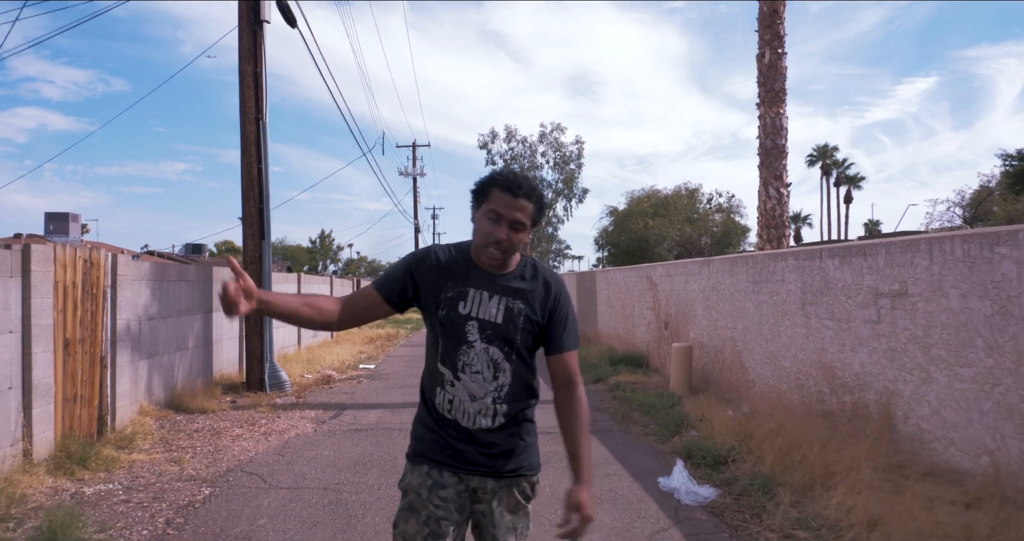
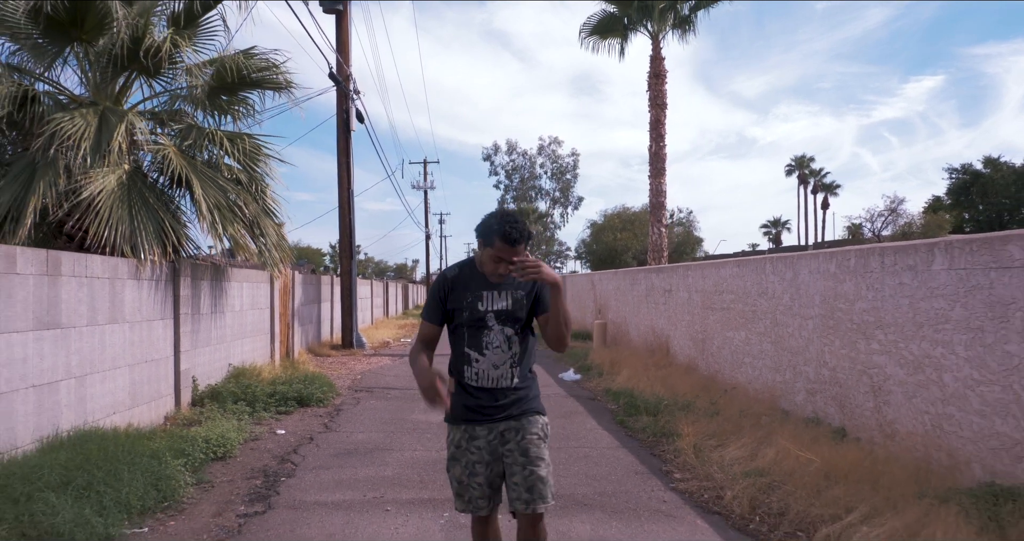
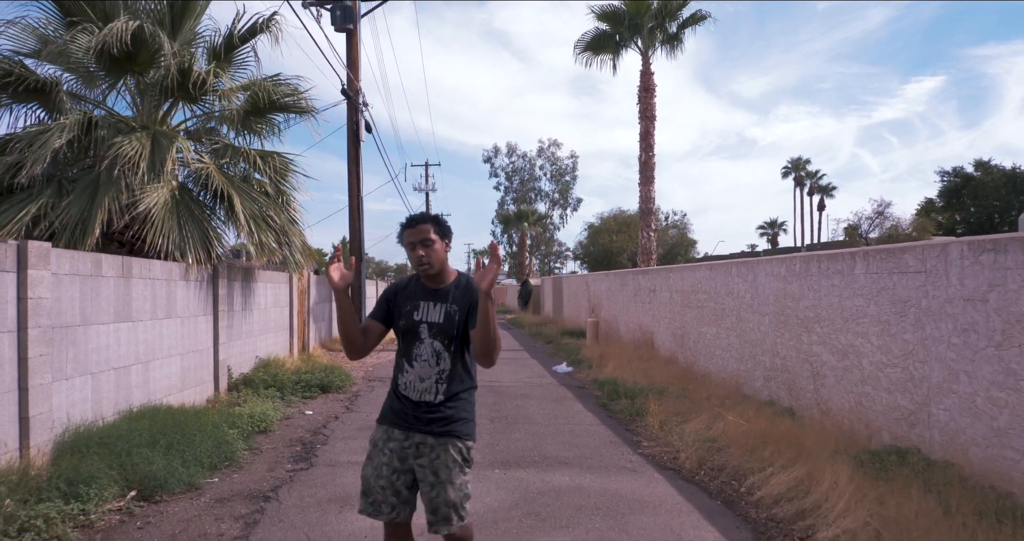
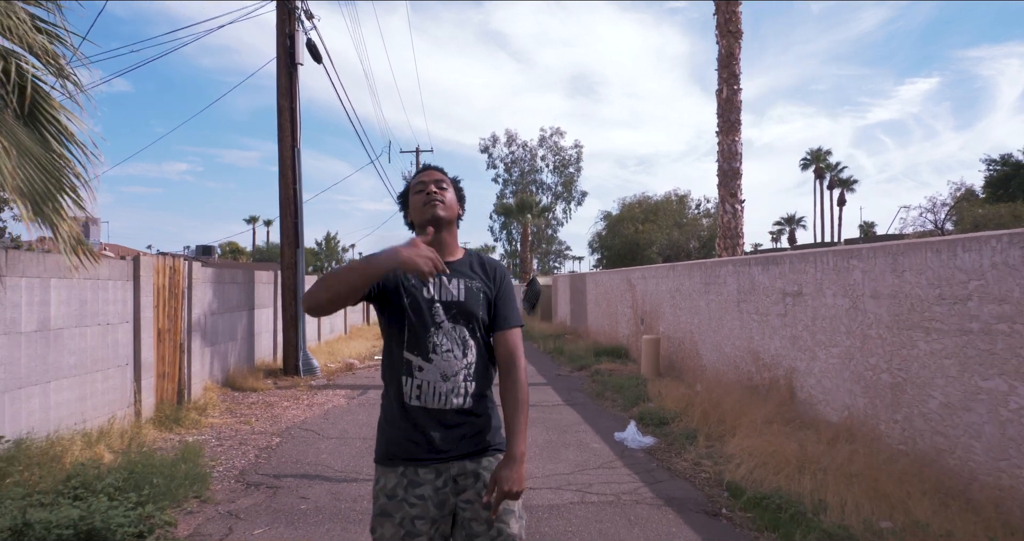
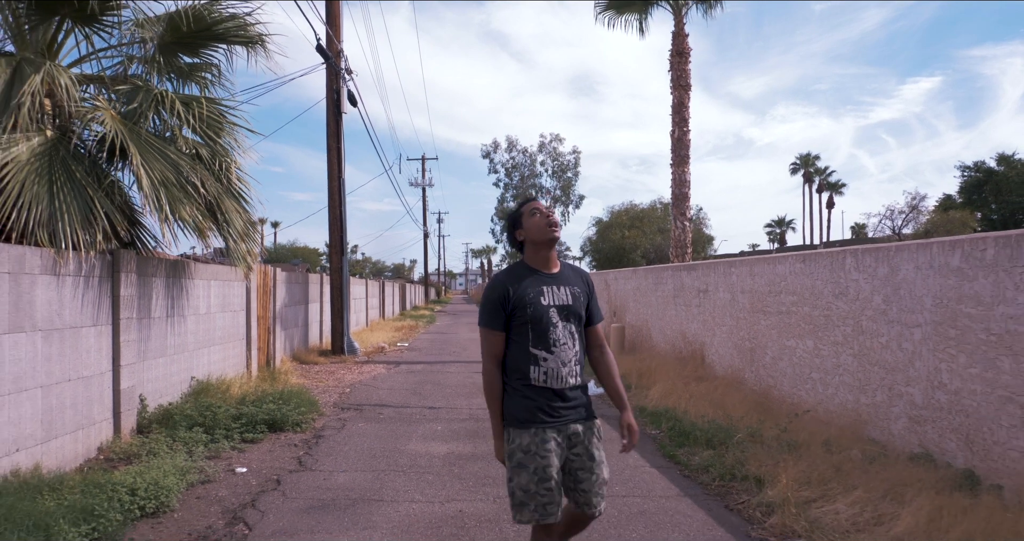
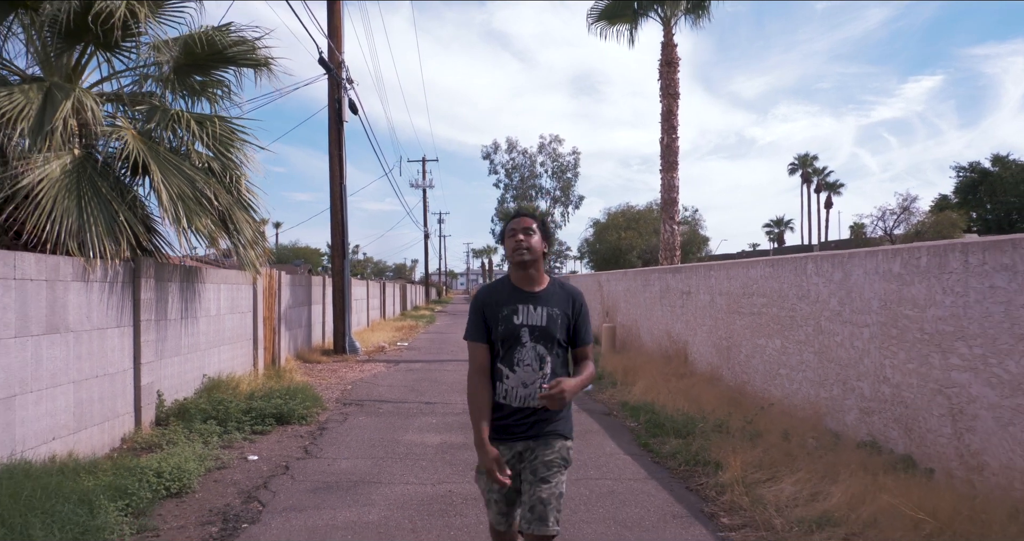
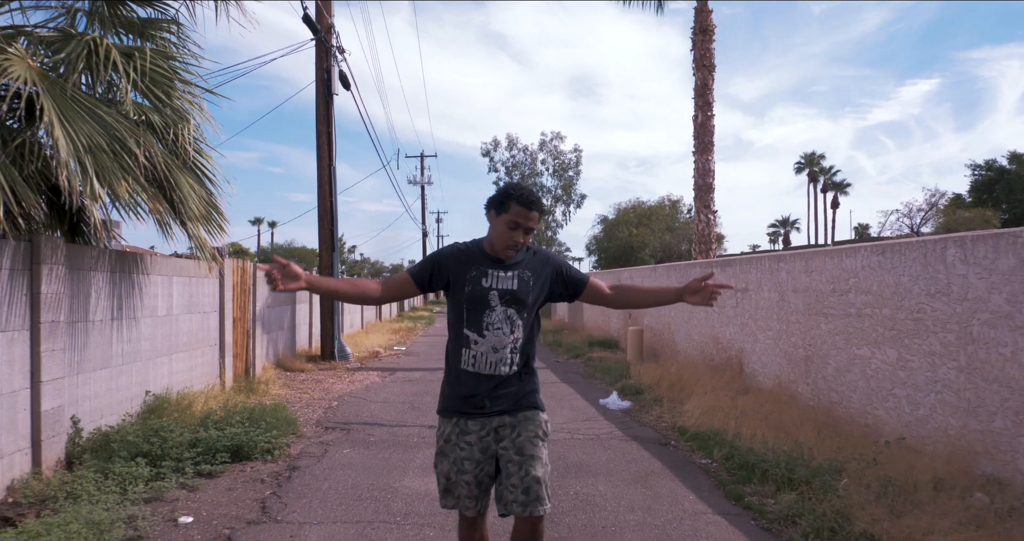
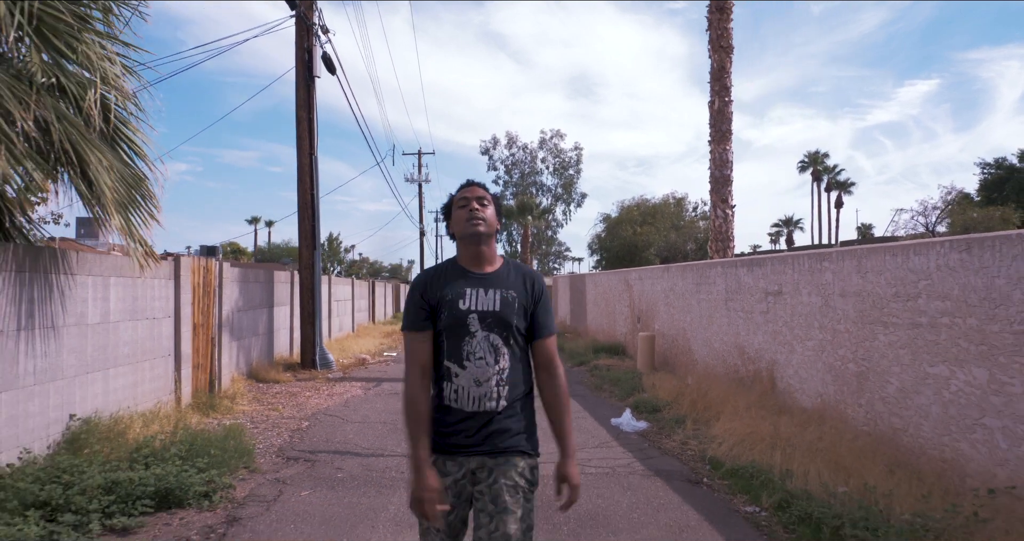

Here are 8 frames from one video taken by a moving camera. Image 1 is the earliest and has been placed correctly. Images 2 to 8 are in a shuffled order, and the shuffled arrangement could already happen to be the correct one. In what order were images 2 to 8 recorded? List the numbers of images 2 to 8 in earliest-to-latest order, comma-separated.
4, 8, 7, 5, 6, 2, 3
